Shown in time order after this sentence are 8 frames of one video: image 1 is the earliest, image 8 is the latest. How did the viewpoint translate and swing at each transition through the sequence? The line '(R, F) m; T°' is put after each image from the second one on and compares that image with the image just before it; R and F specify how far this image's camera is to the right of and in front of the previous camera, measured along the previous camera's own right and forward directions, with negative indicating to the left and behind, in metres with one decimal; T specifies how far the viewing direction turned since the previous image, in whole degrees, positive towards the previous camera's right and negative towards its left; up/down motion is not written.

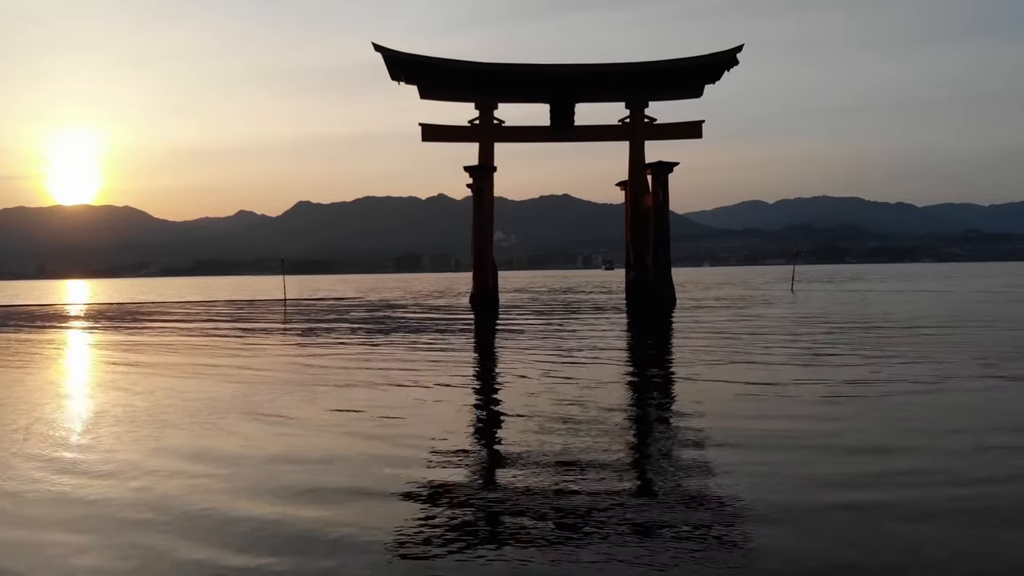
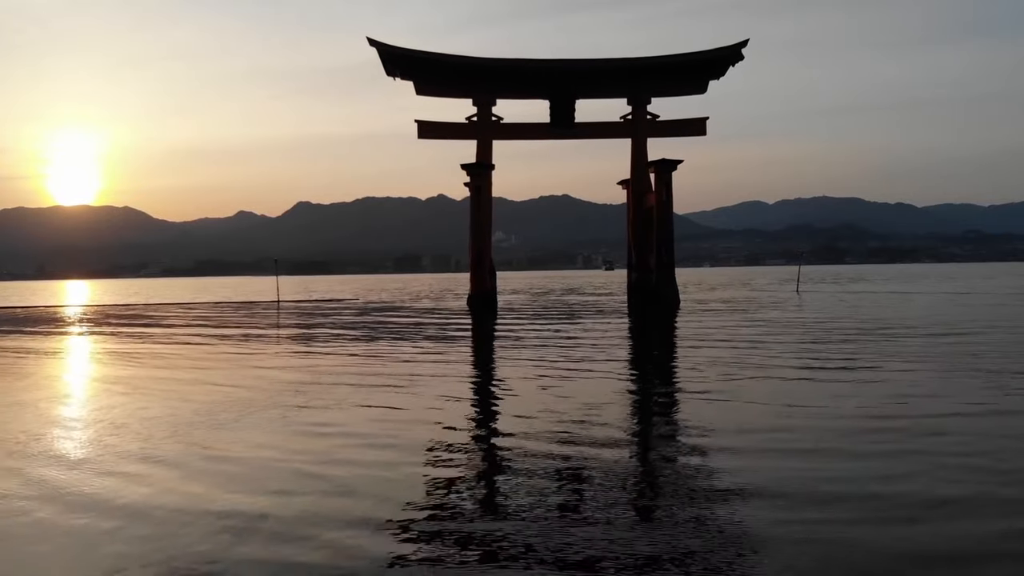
(0.0, +0.5) m; 0°
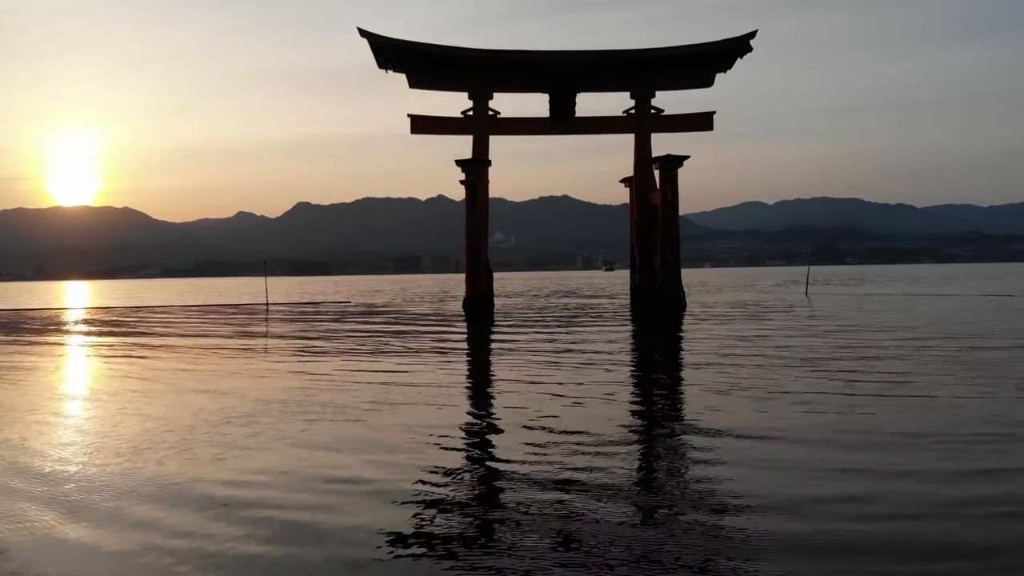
(0.0, +0.7) m; 0°
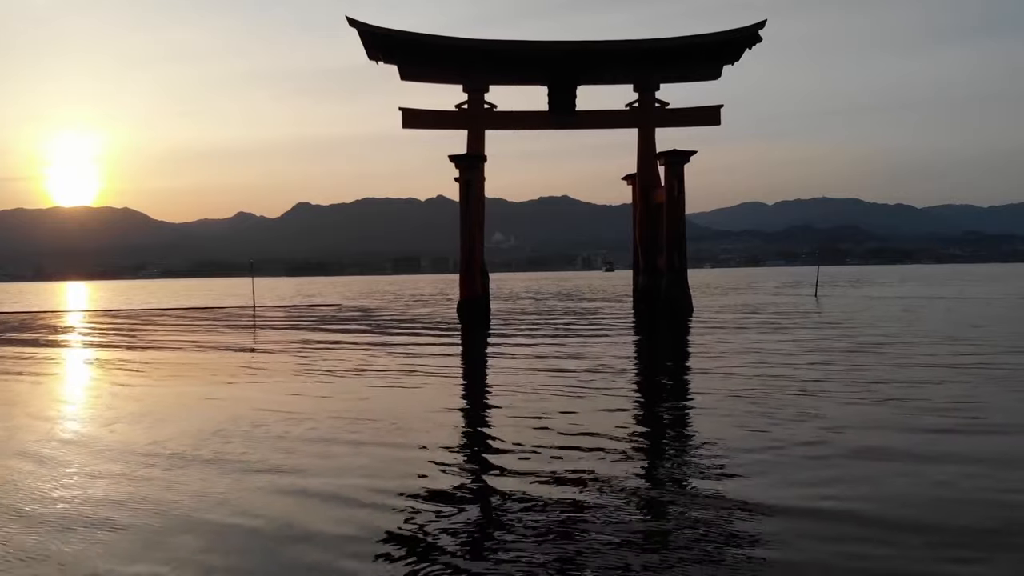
(0.0, +0.8) m; 0°
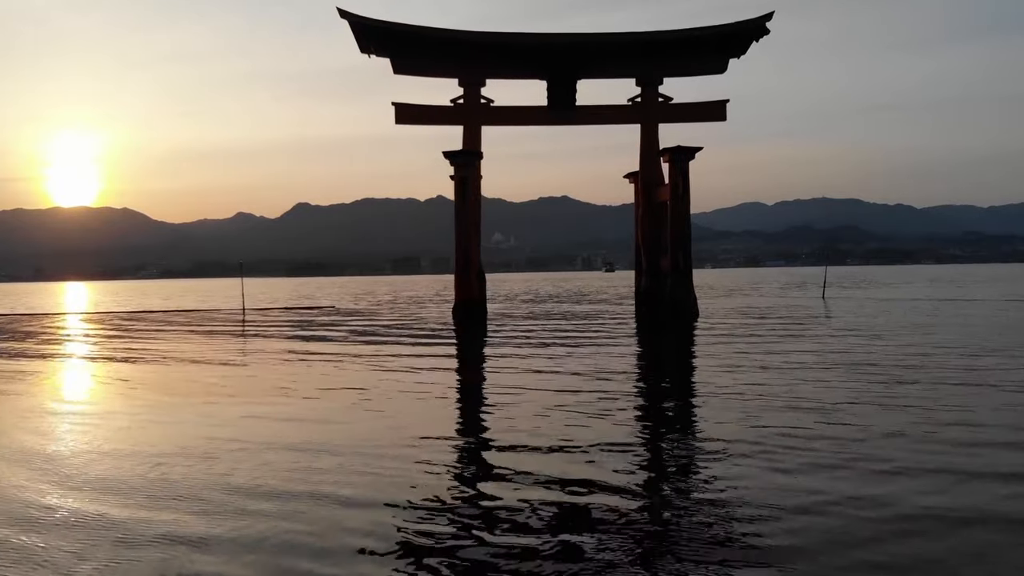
(0.0, +0.6) m; 0°
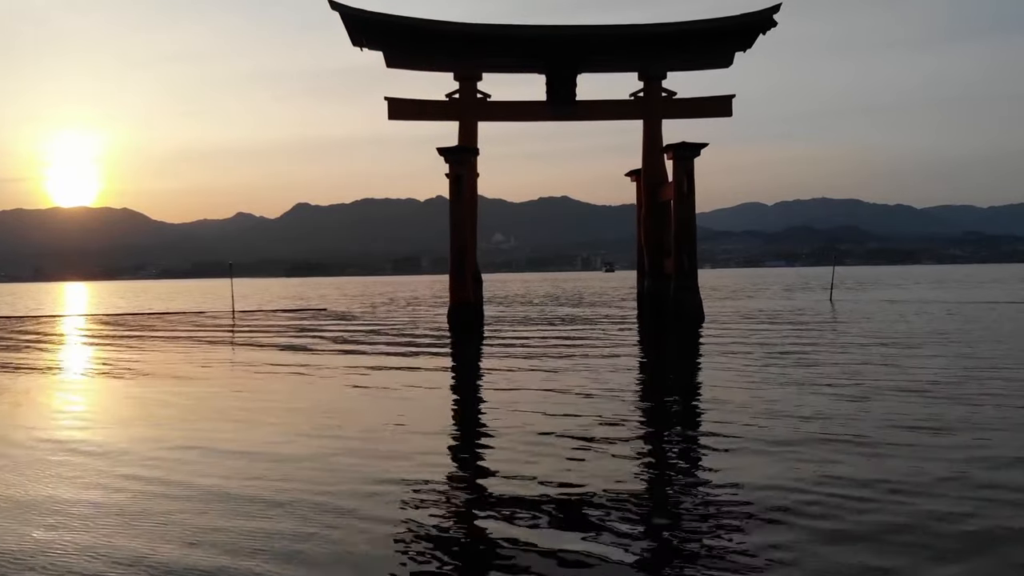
(0.0, +0.5) m; 0°
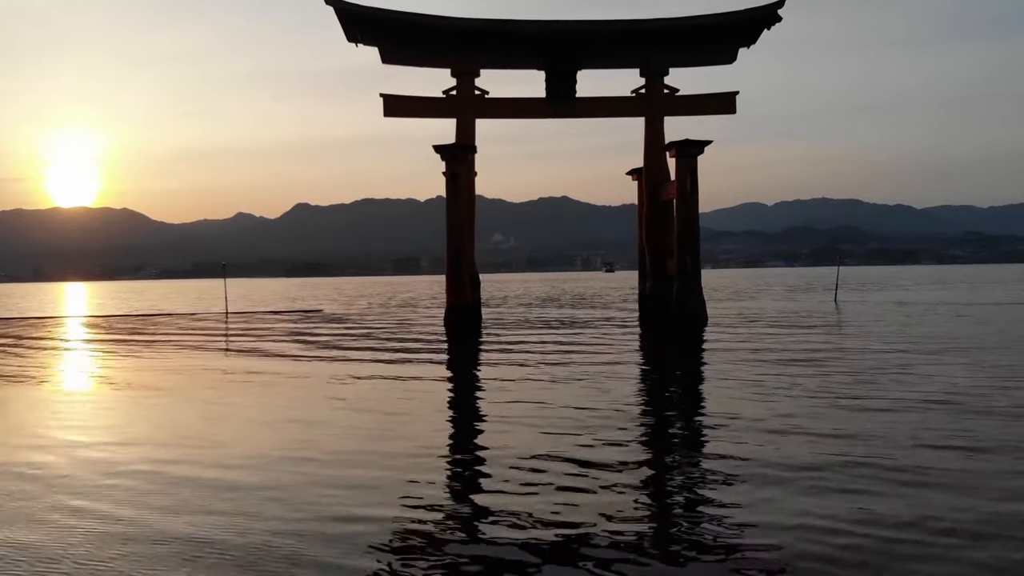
(0.0, +0.3) m; 0°
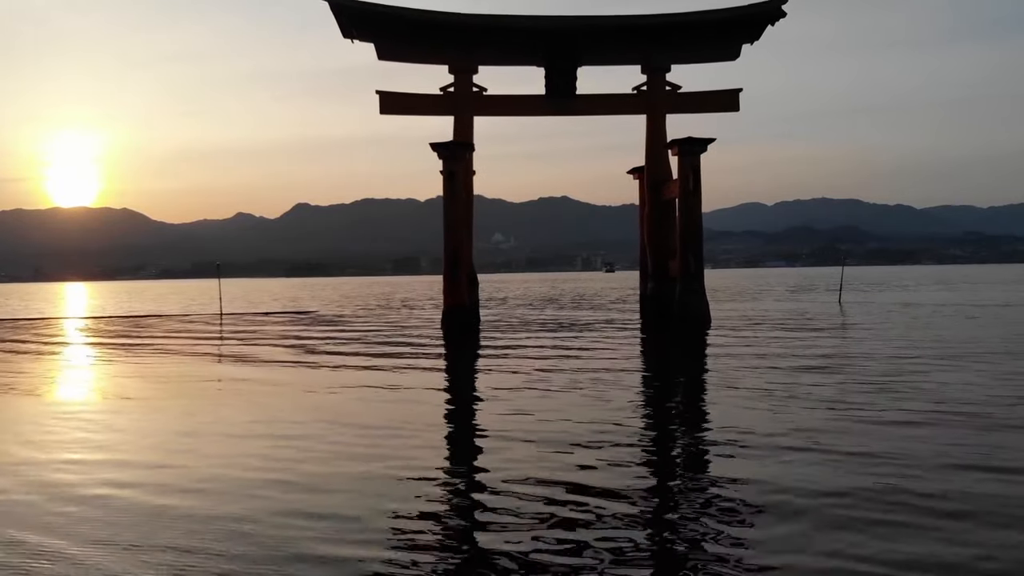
(0.0, +0.3) m; 0°
